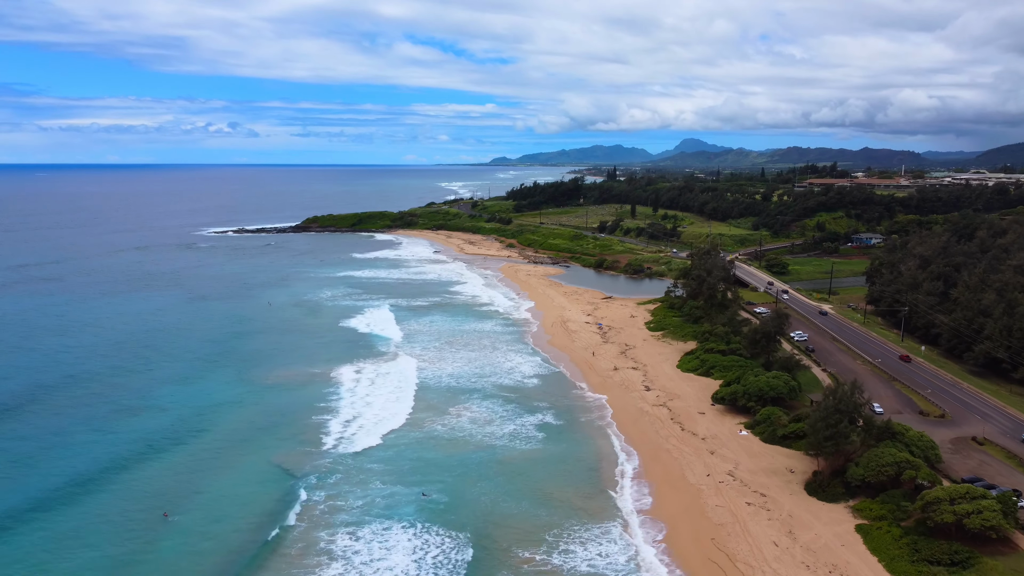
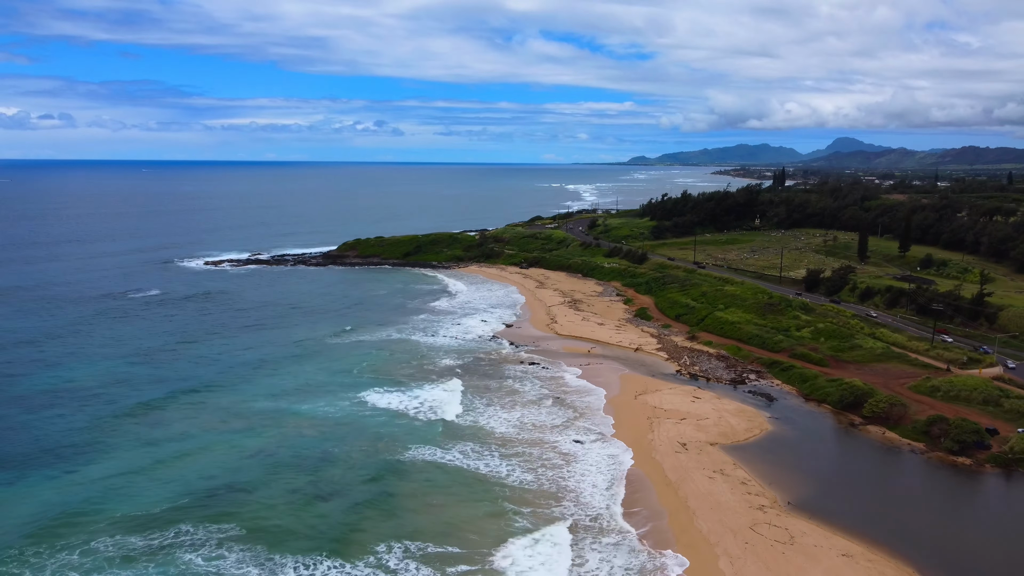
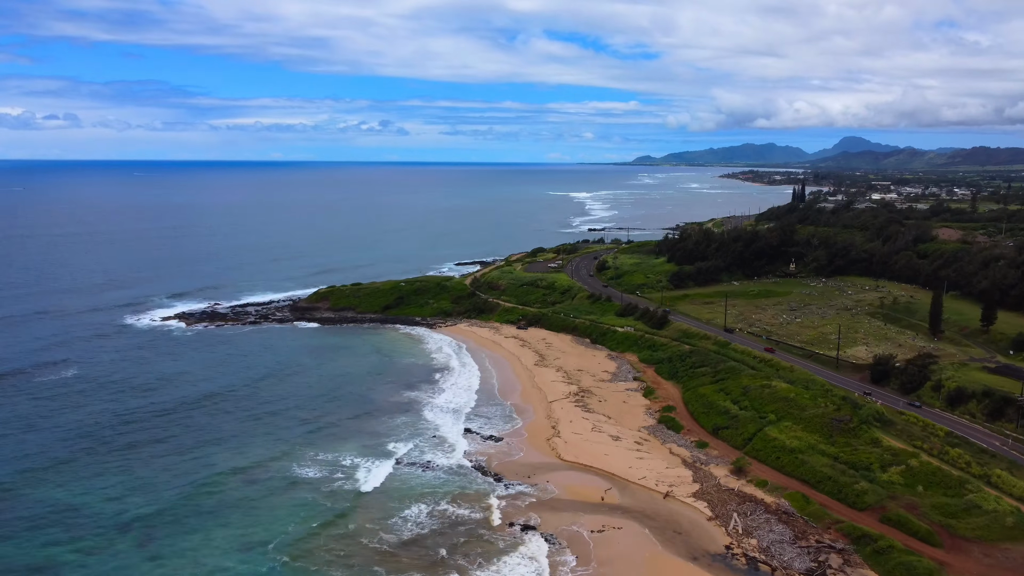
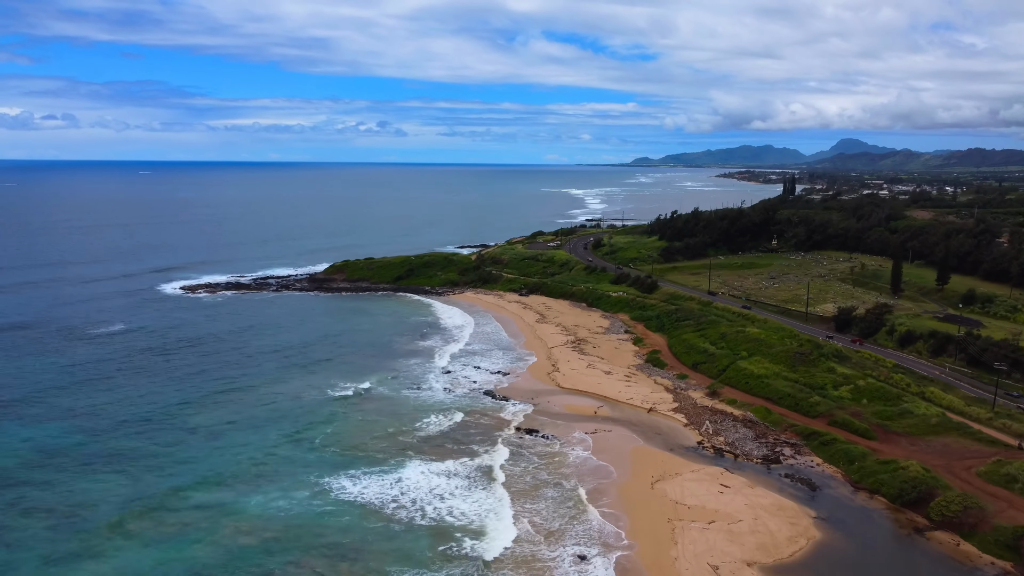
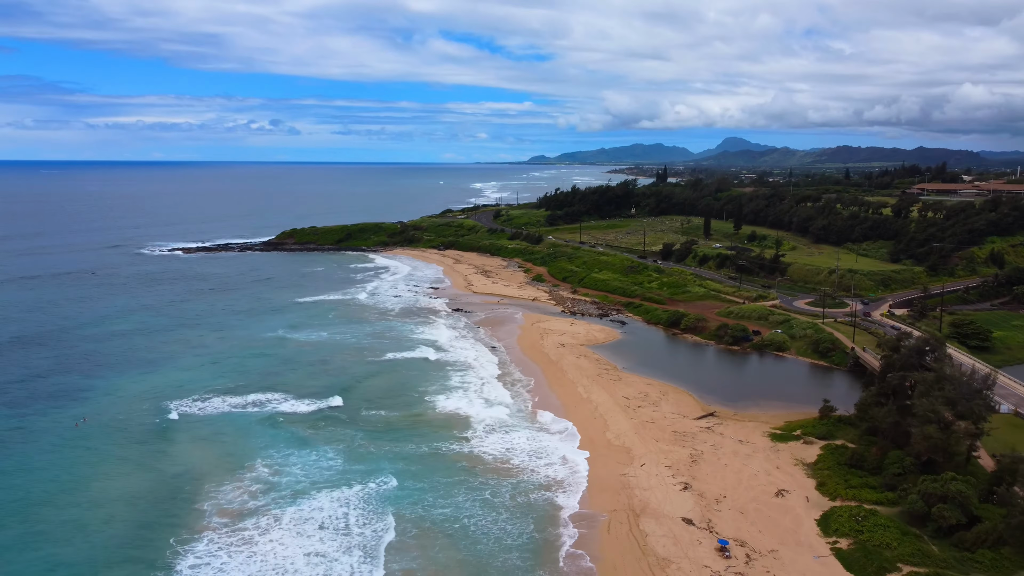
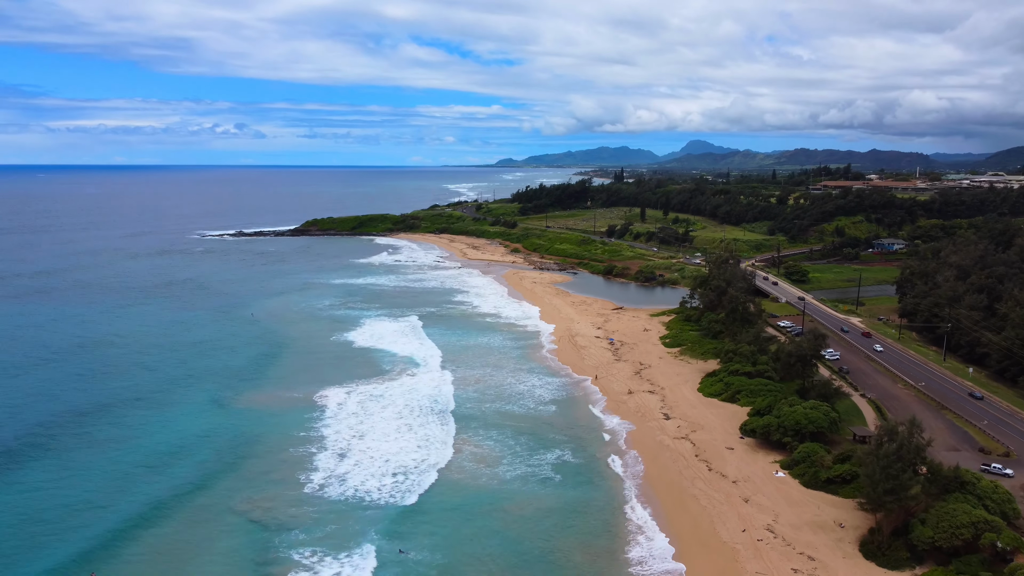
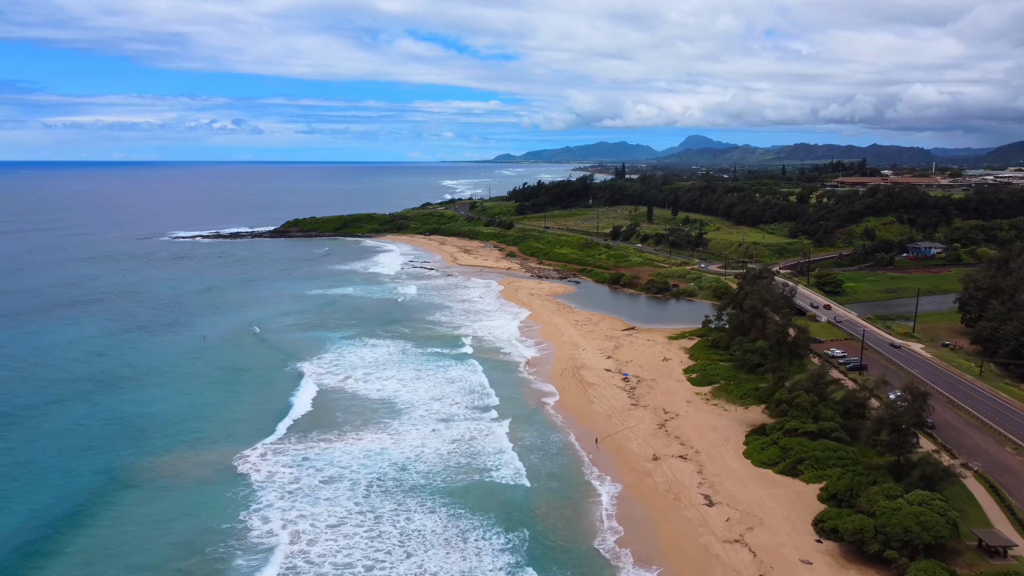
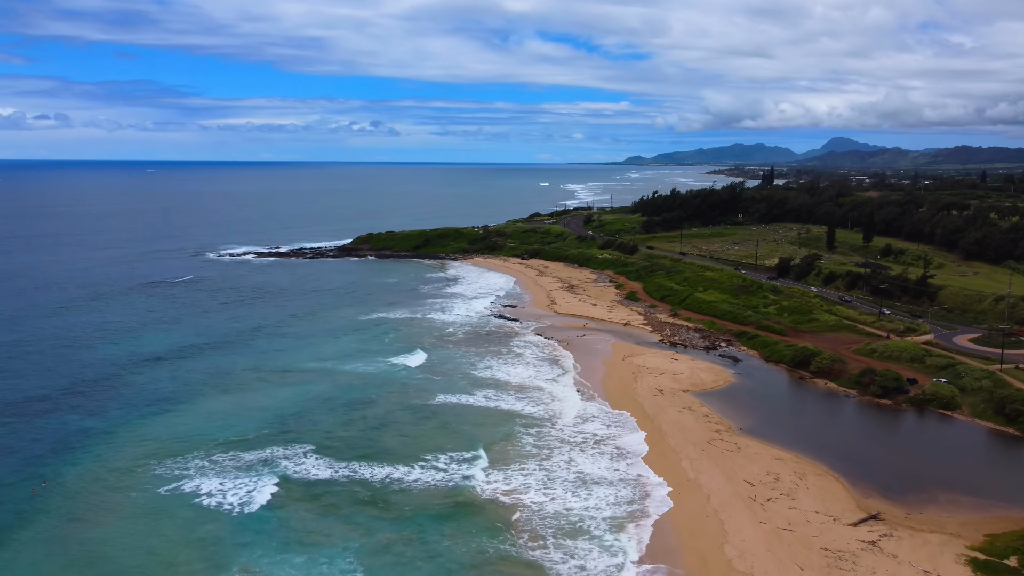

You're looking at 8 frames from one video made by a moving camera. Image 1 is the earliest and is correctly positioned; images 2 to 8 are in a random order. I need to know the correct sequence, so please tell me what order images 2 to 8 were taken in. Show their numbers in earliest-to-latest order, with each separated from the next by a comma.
6, 7, 5, 8, 2, 4, 3
